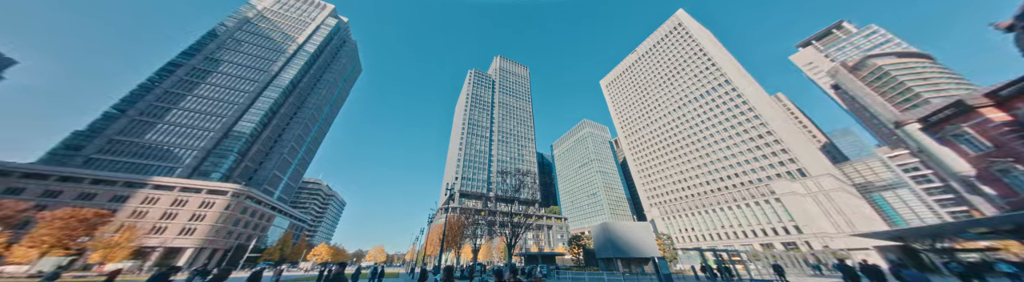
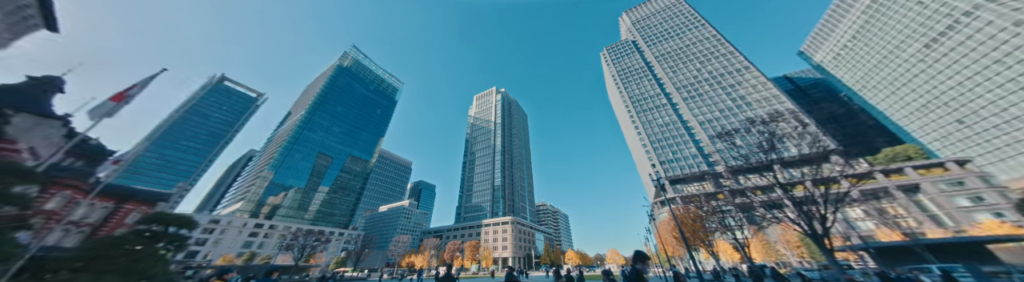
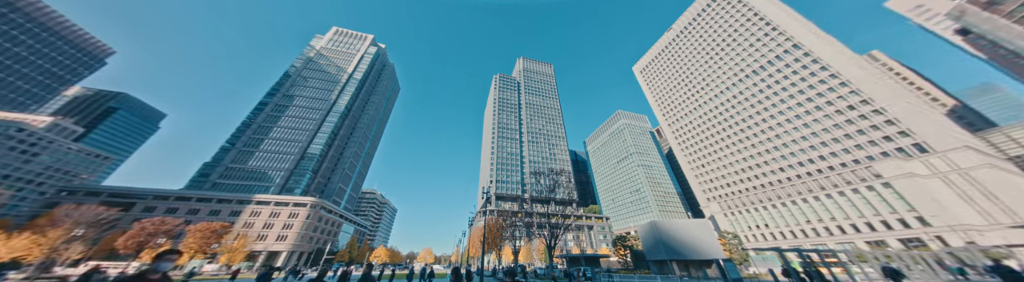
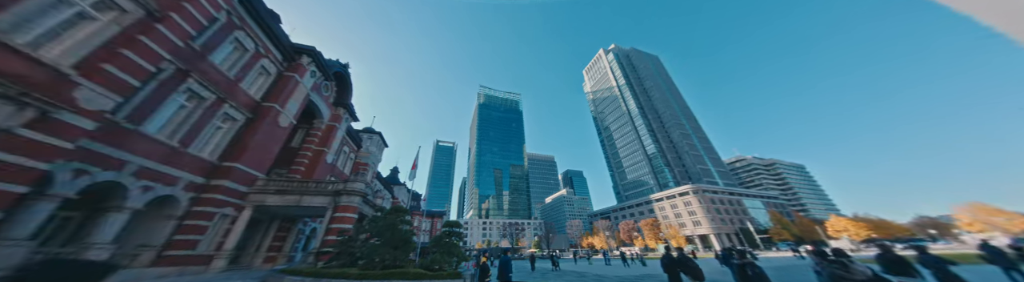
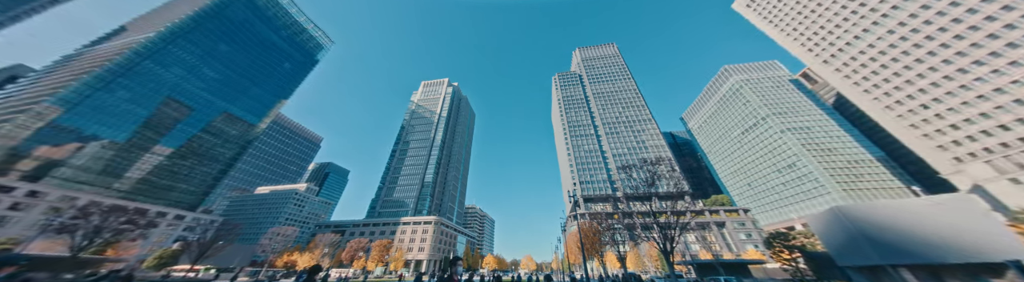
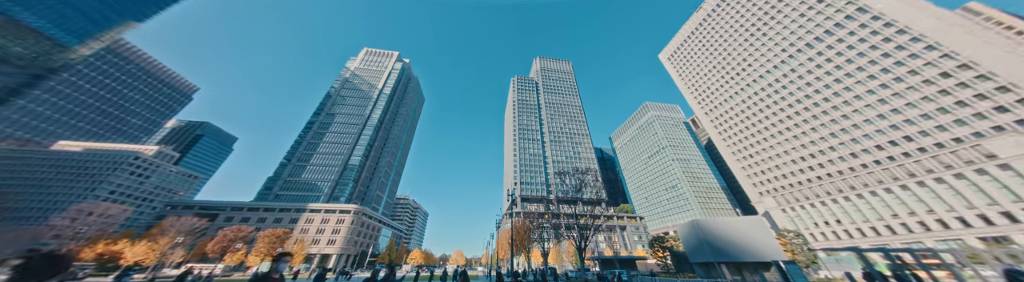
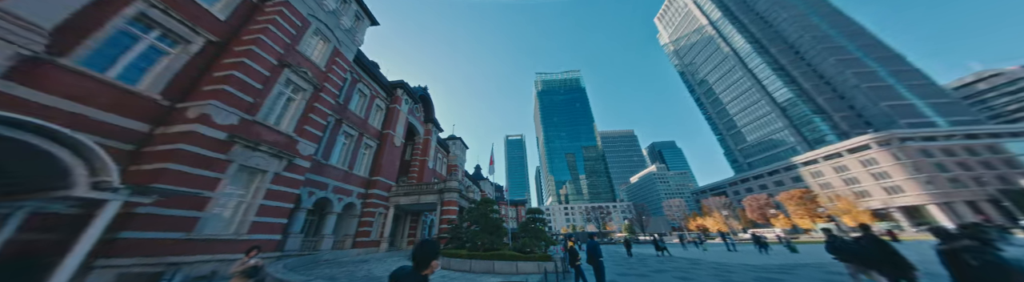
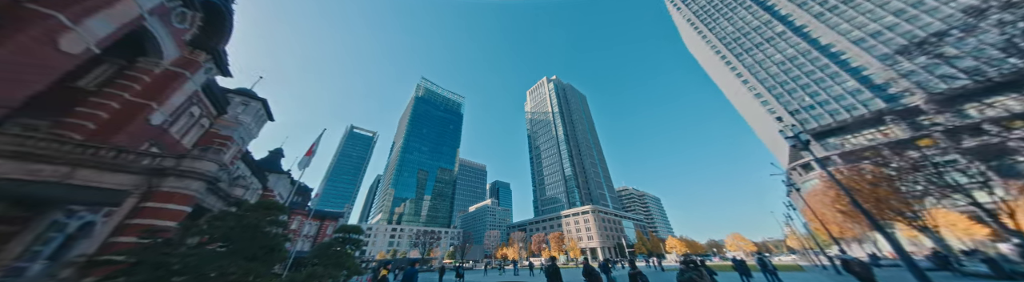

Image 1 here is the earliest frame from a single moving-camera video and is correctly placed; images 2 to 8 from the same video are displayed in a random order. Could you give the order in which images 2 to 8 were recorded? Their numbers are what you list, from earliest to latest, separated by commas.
3, 6, 5, 2, 8, 4, 7
